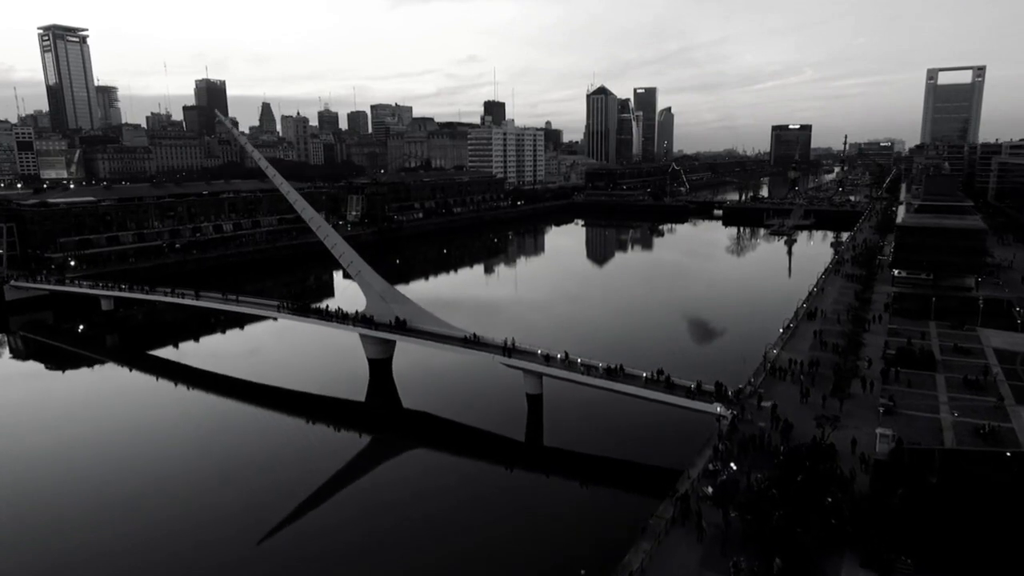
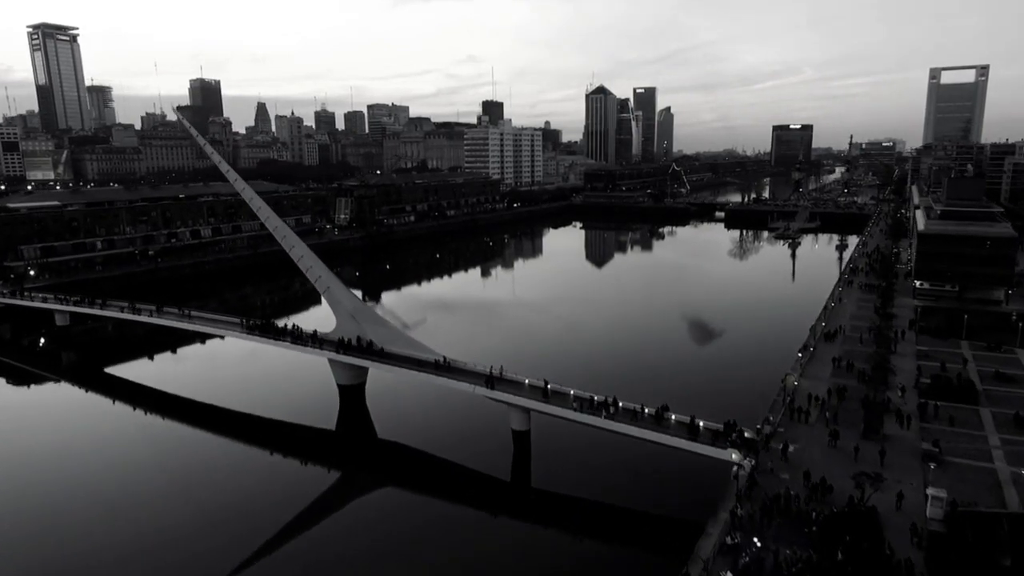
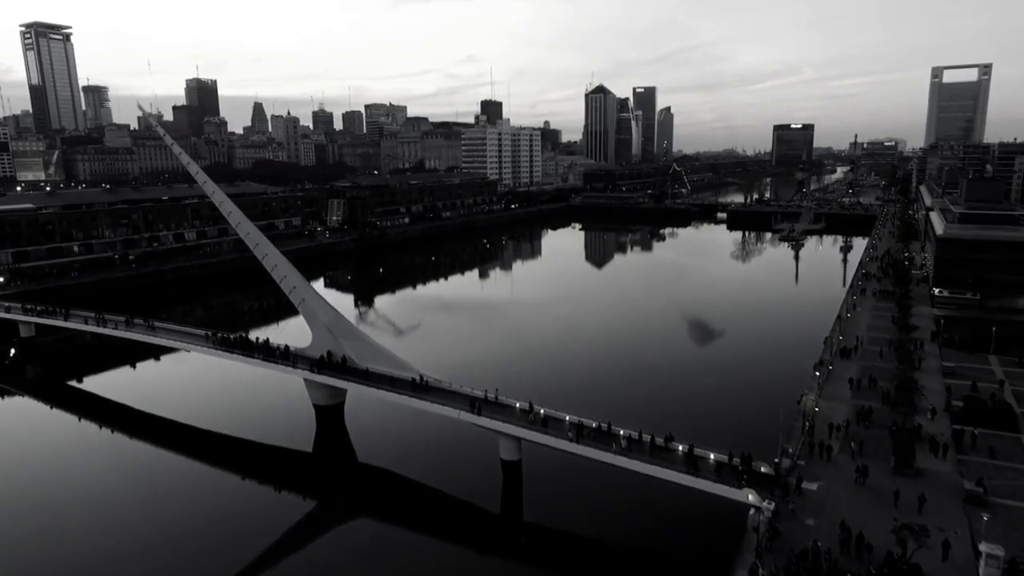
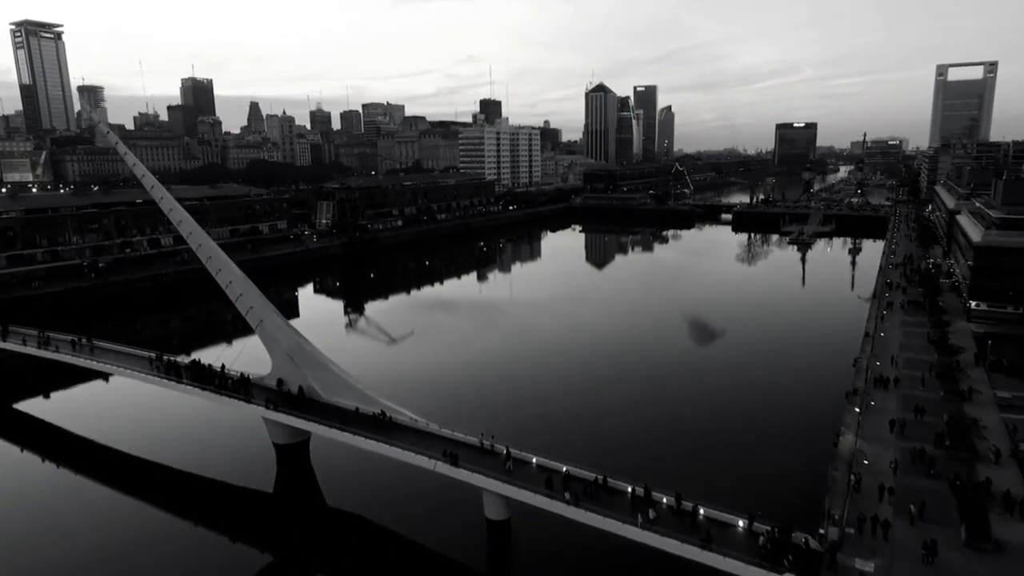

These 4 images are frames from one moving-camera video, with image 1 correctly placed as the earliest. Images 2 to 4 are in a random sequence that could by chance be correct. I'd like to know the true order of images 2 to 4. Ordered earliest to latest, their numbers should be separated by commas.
2, 3, 4
